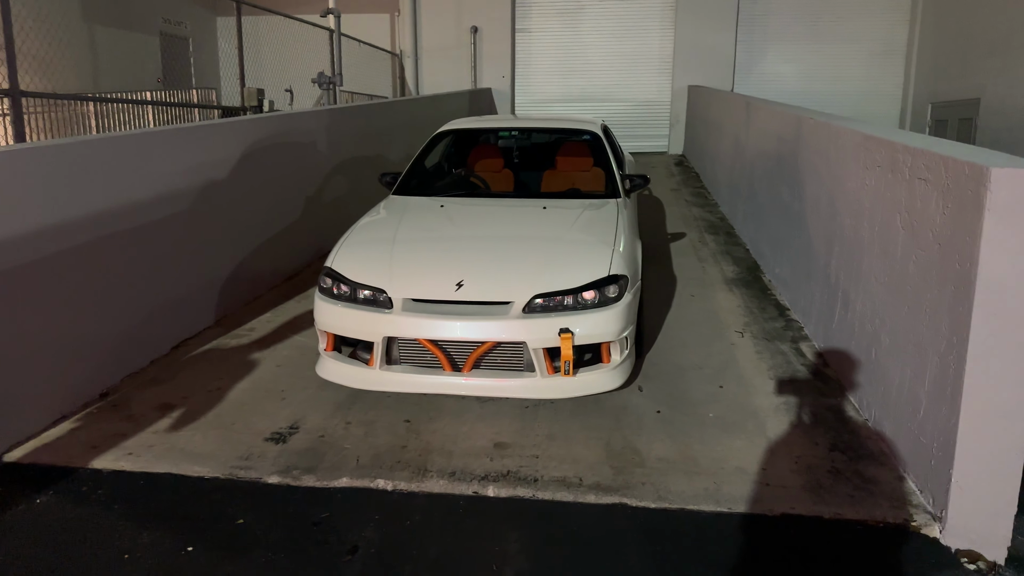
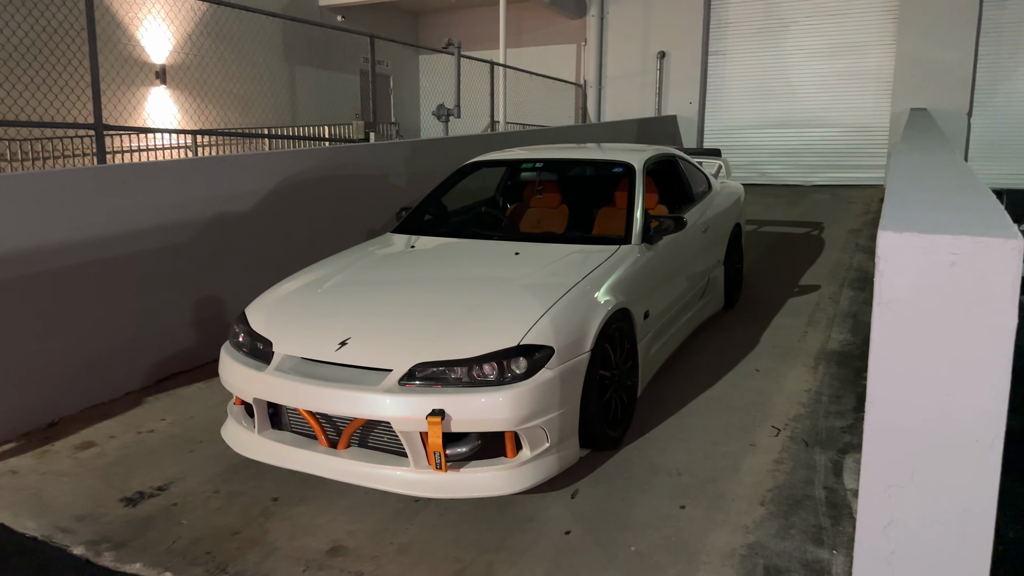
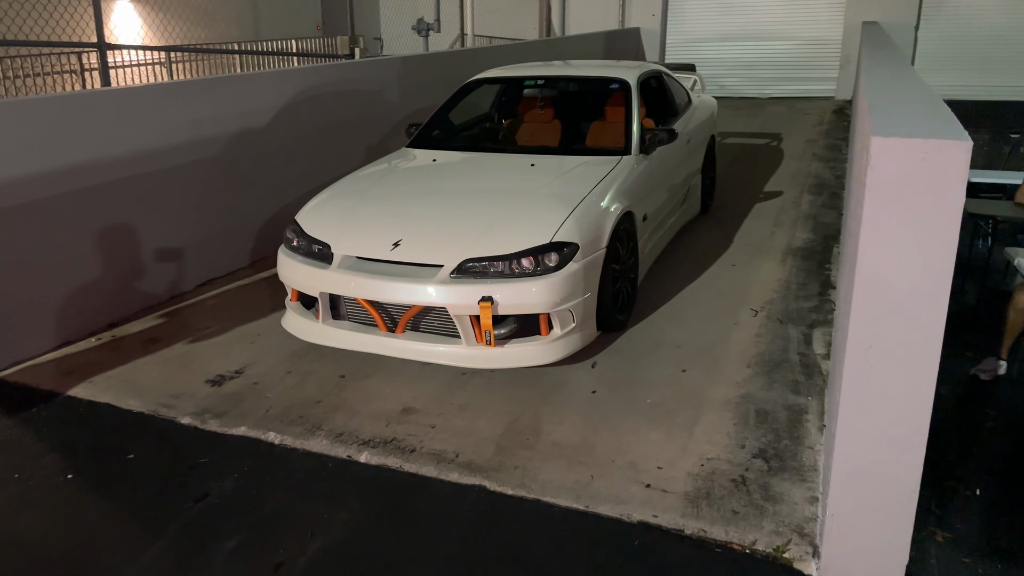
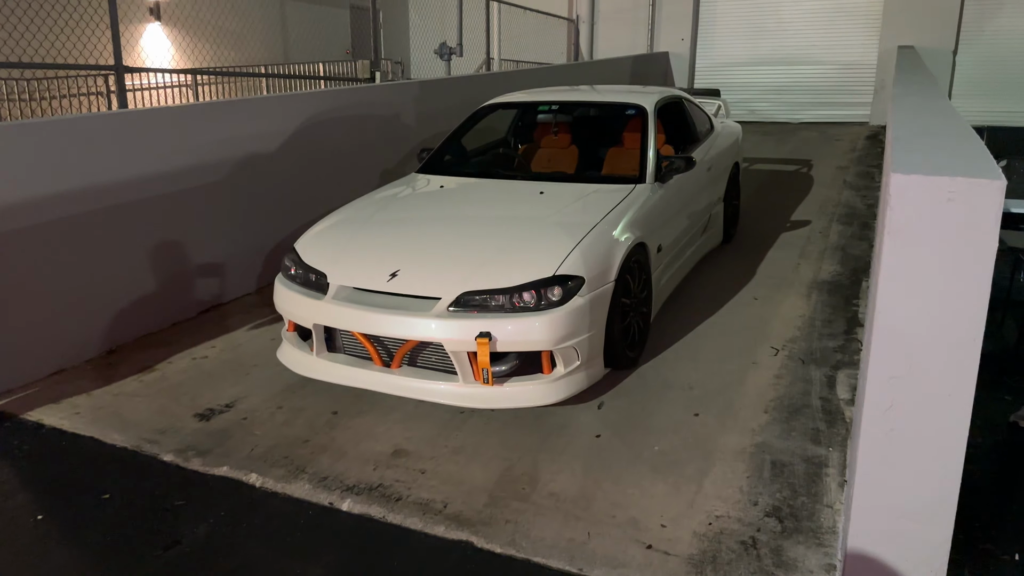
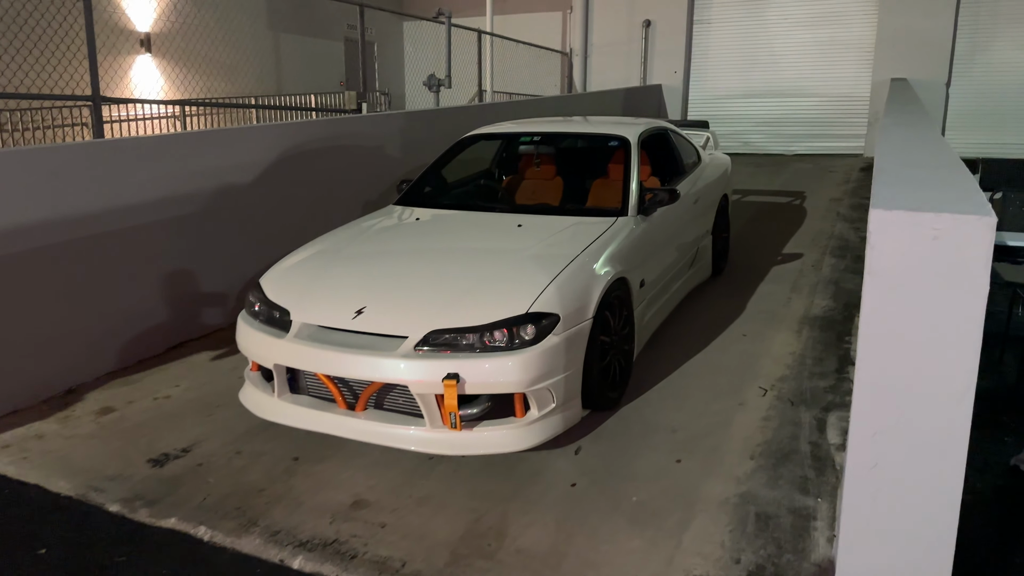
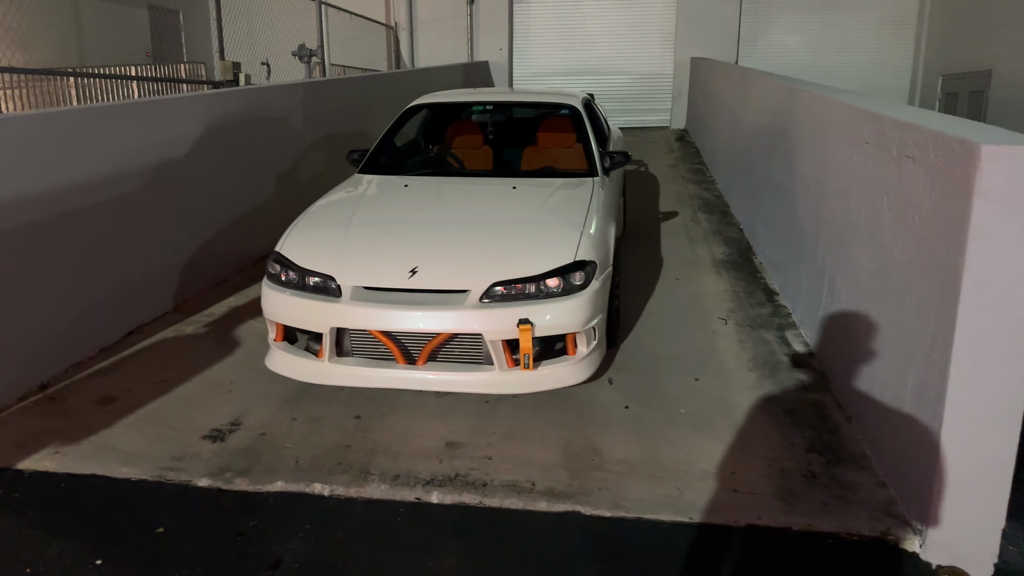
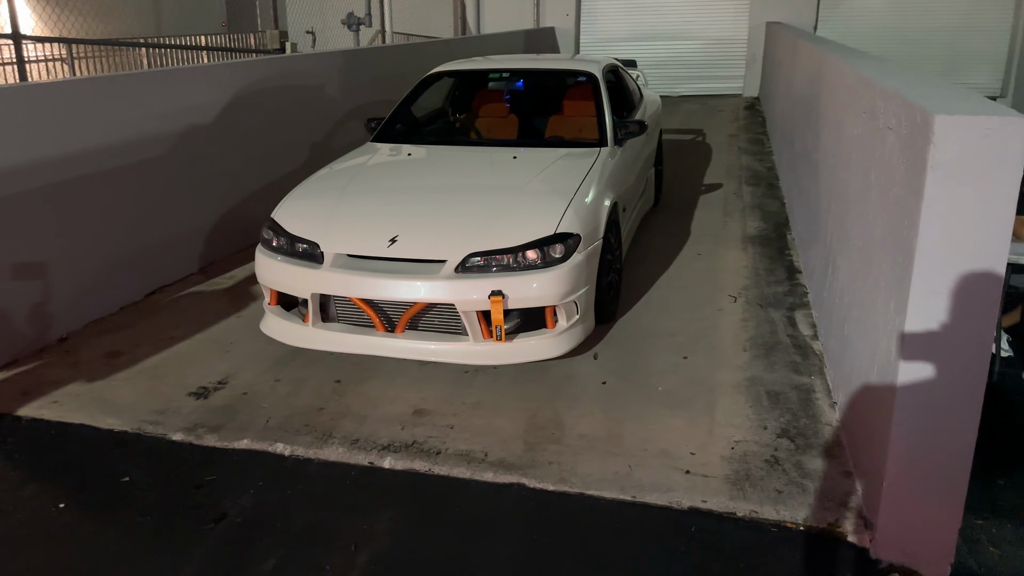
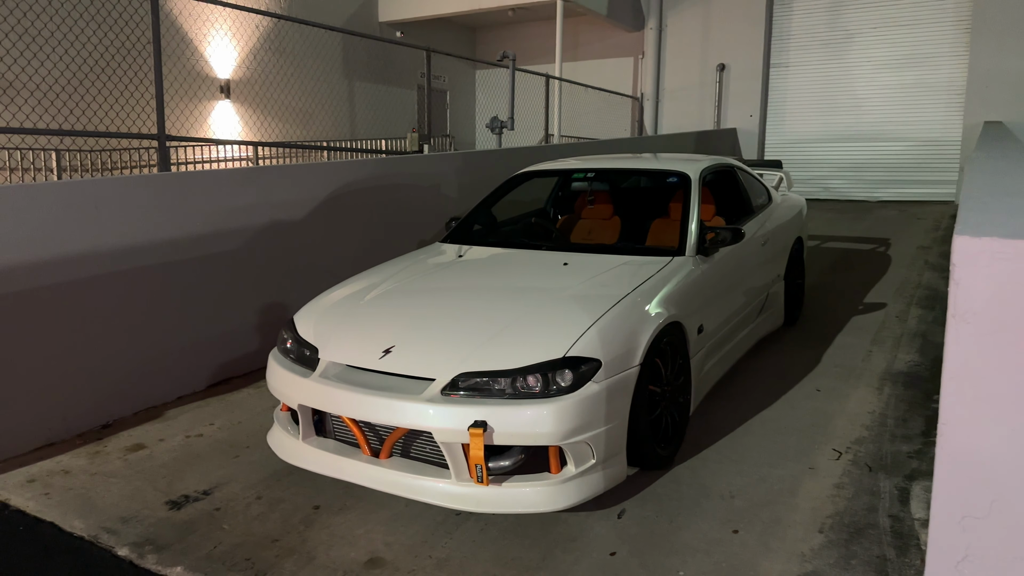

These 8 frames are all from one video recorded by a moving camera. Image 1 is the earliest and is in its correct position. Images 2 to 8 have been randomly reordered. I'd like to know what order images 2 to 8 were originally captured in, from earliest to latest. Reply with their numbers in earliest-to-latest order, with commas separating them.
6, 7, 3, 4, 5, 2, 8
